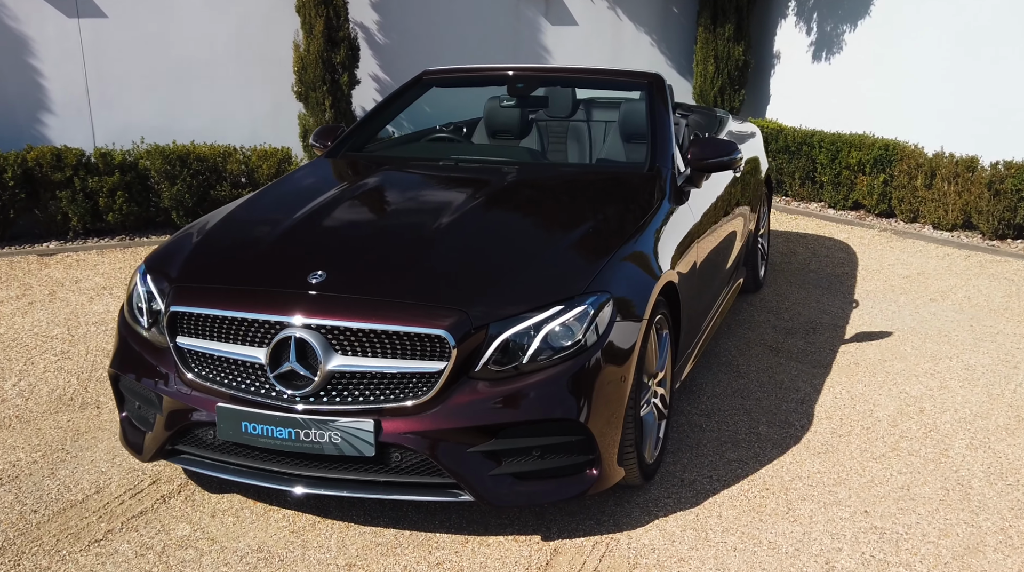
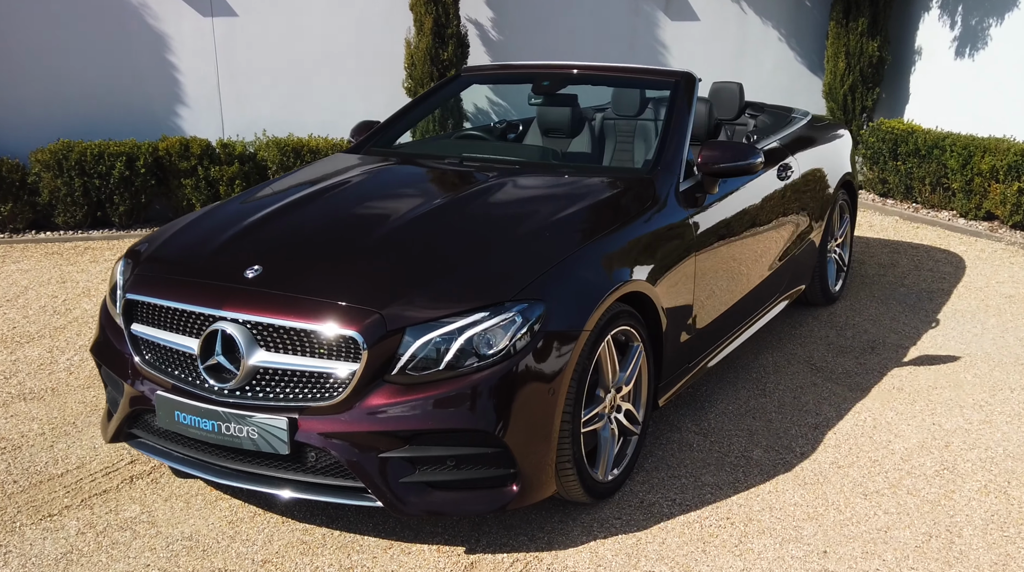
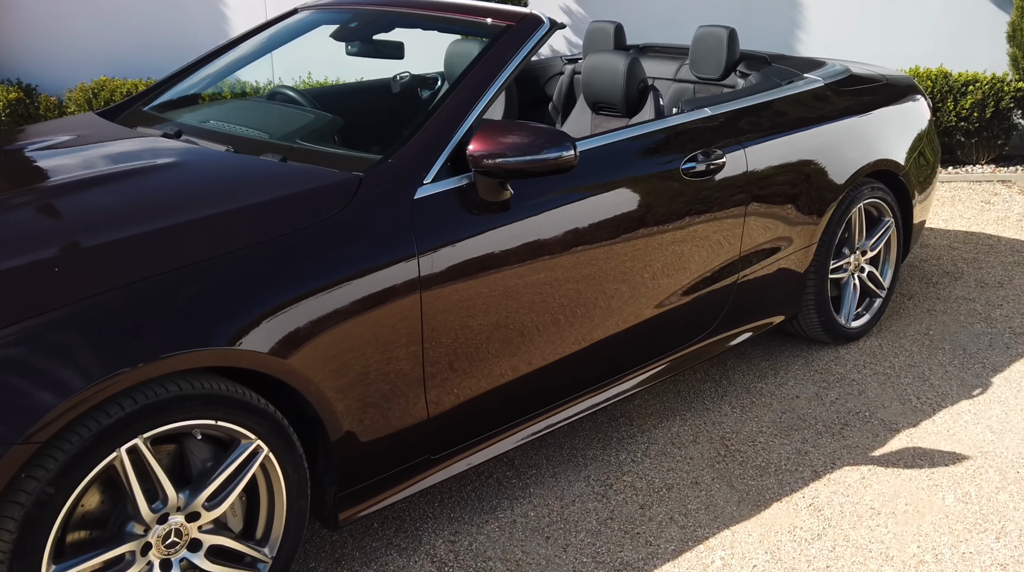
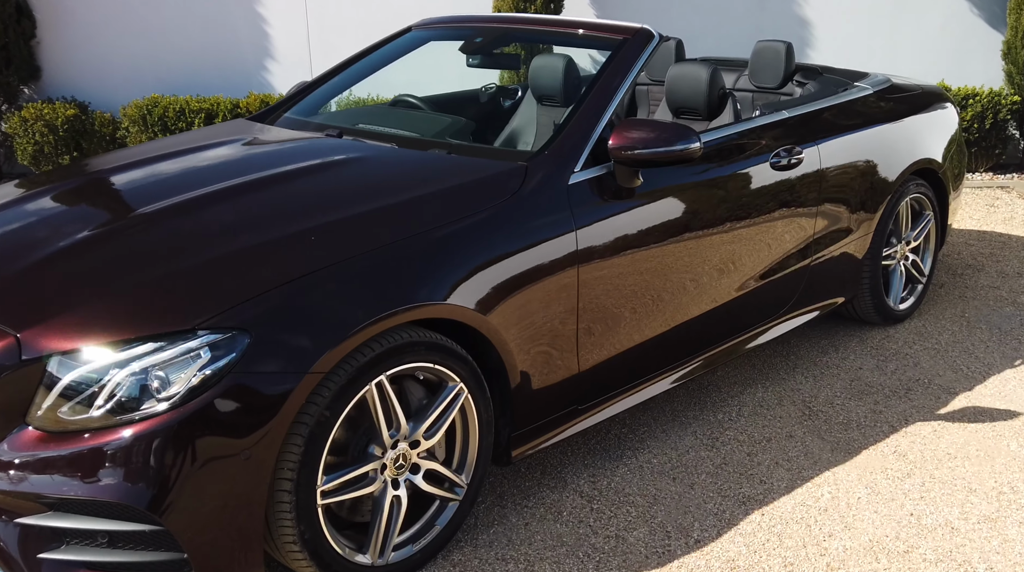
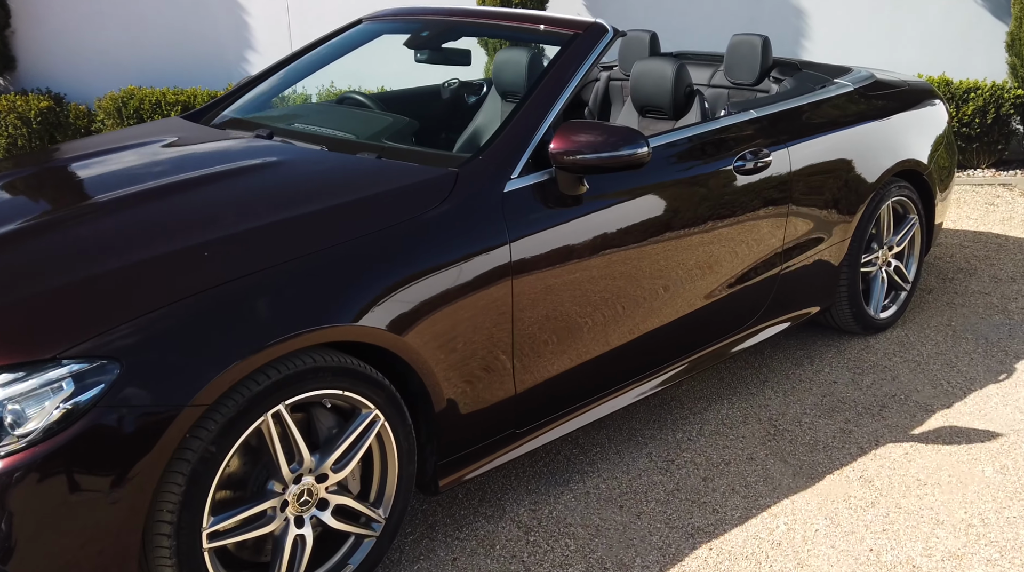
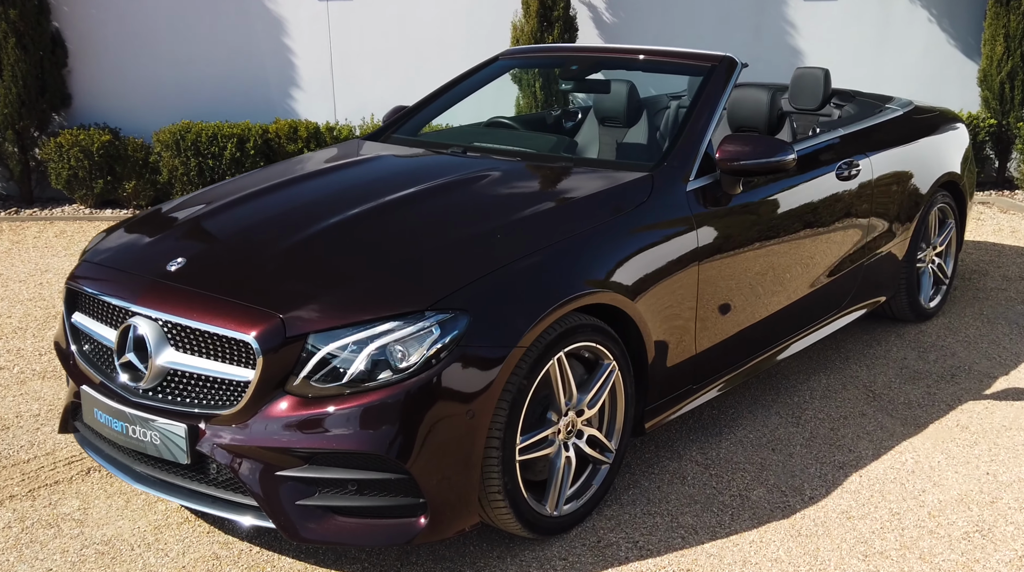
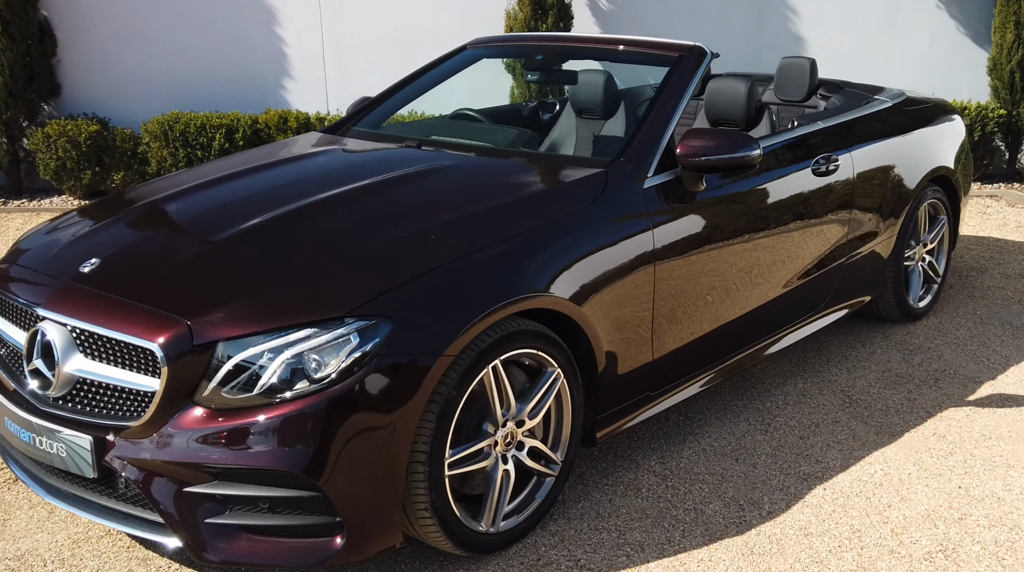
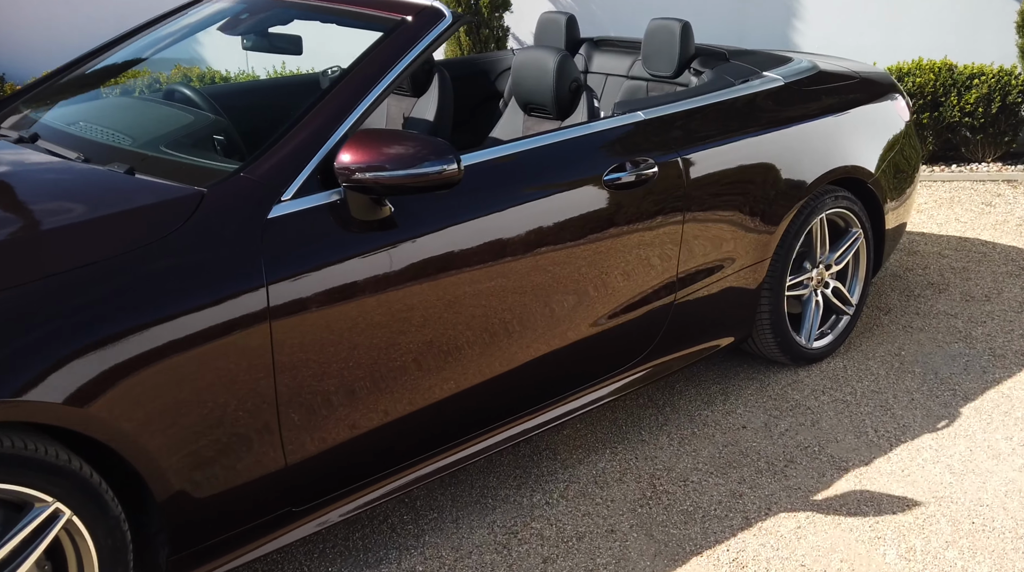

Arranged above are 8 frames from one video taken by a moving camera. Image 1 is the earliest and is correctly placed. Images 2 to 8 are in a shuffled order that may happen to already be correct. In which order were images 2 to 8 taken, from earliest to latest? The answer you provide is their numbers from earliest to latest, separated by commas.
2, 6, 7, 4, 5, 3, 8
